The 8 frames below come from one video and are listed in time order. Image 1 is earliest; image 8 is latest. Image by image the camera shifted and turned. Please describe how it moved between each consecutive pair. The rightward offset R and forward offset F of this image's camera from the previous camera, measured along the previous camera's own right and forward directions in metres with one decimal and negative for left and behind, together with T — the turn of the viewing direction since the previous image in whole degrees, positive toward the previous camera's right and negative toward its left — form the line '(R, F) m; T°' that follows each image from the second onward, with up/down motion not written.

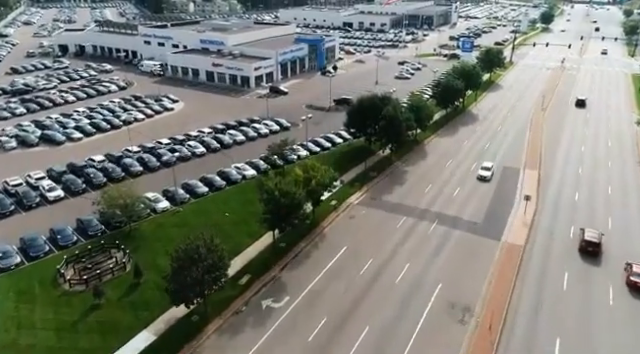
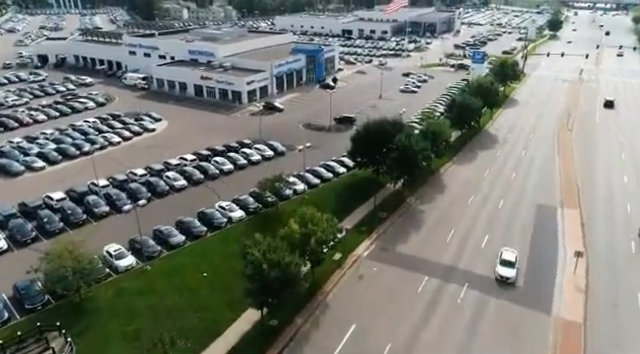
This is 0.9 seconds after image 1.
(-0.1, +6.7) m; 0°
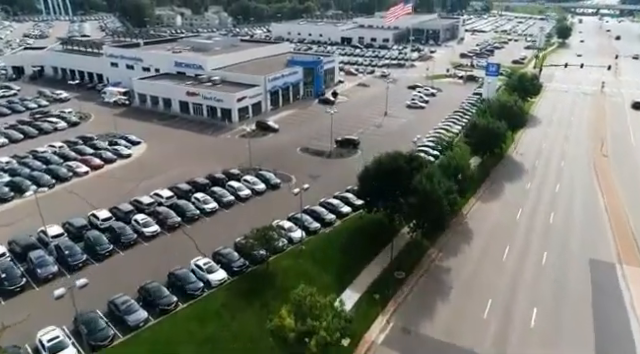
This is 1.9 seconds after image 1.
(-0.2, +7.1) m; 0°
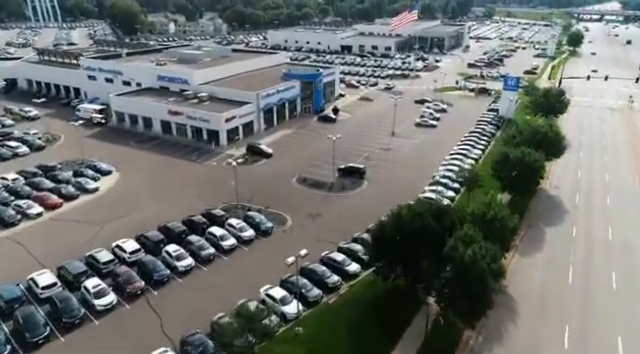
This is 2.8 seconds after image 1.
(-0.2, +7.3) m; 0°
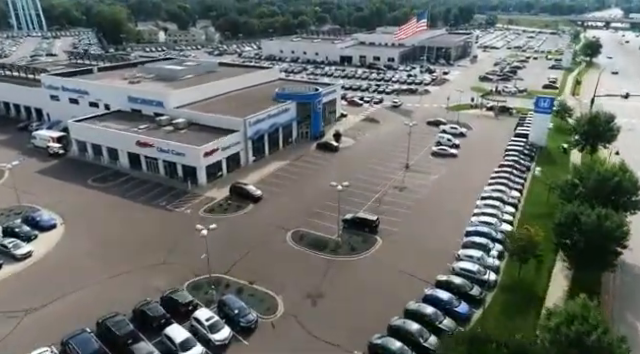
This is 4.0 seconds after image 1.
(-0.3, +9.7) m; 0°
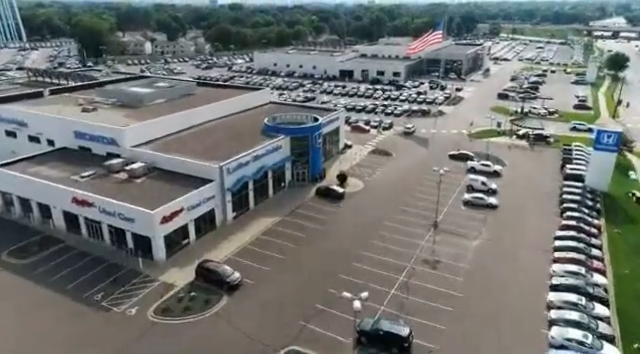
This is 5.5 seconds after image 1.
(-0.3, +12.0) m; 0°
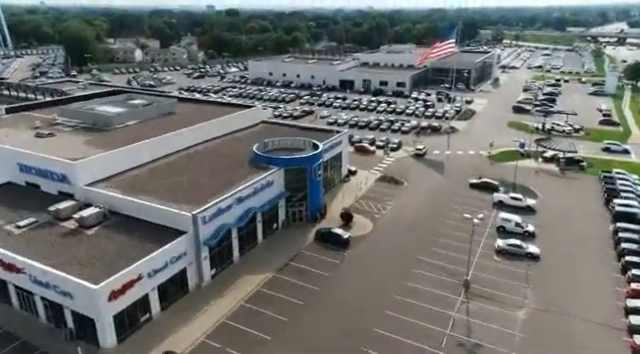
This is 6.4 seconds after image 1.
(-0.2, +7.9) m; 0°
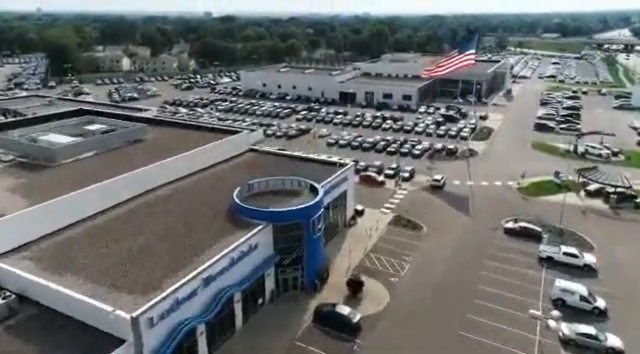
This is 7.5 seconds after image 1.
(-0.2, +9.2) m; 0°
